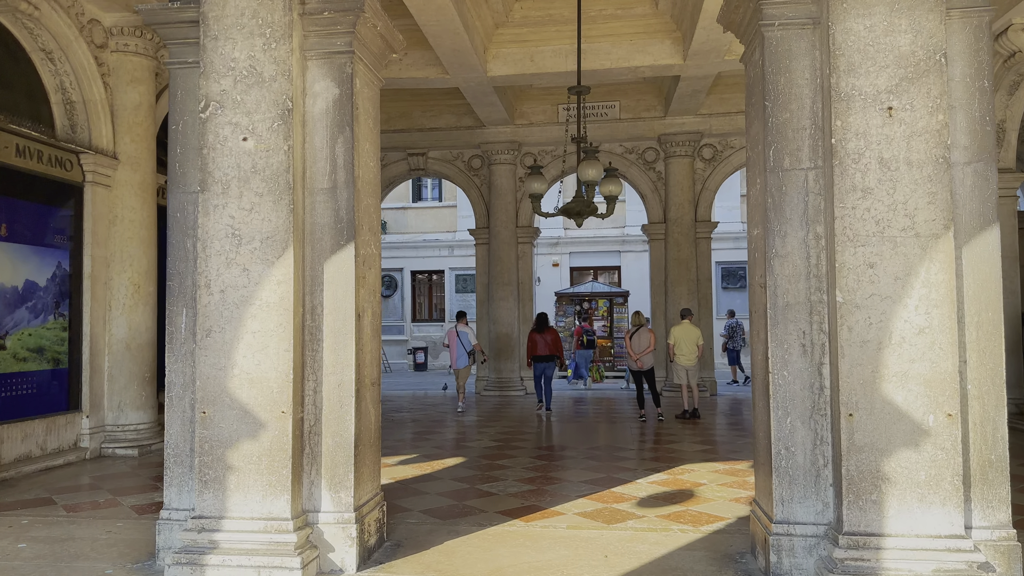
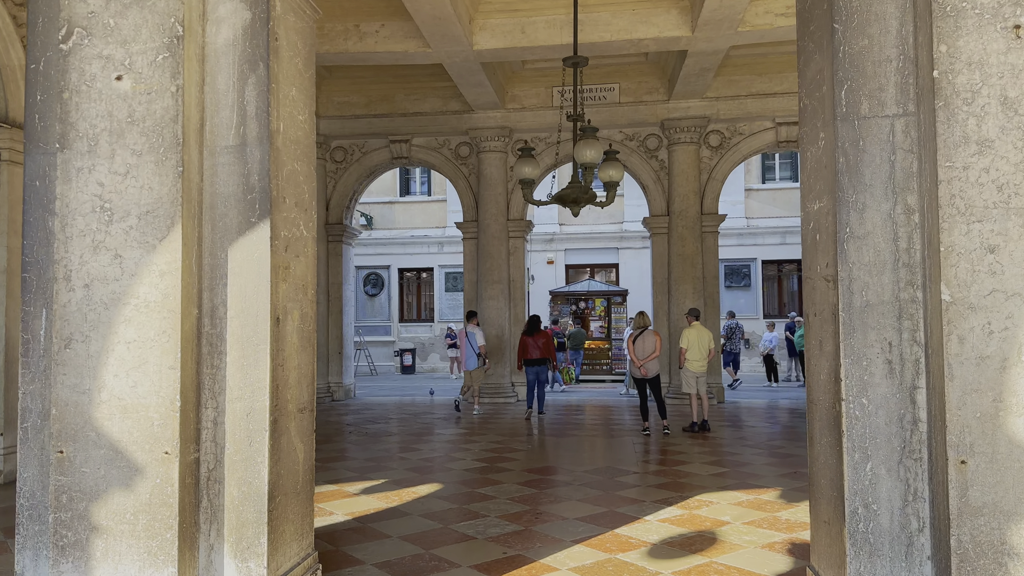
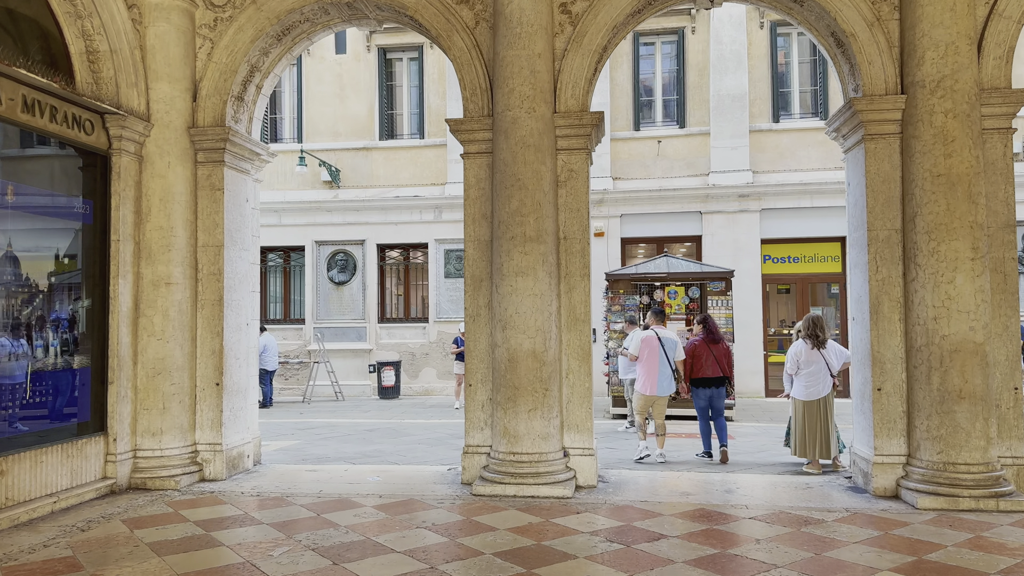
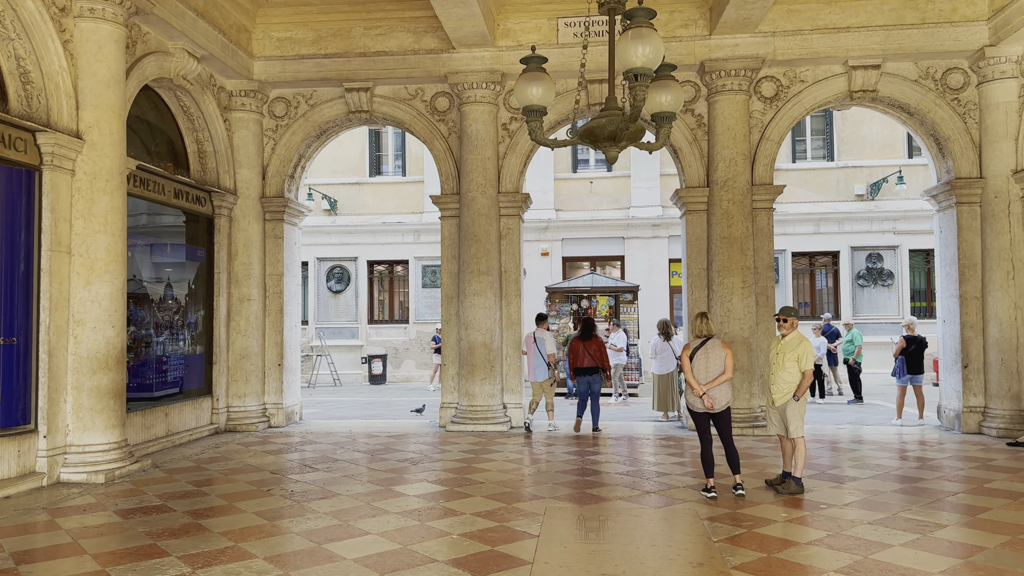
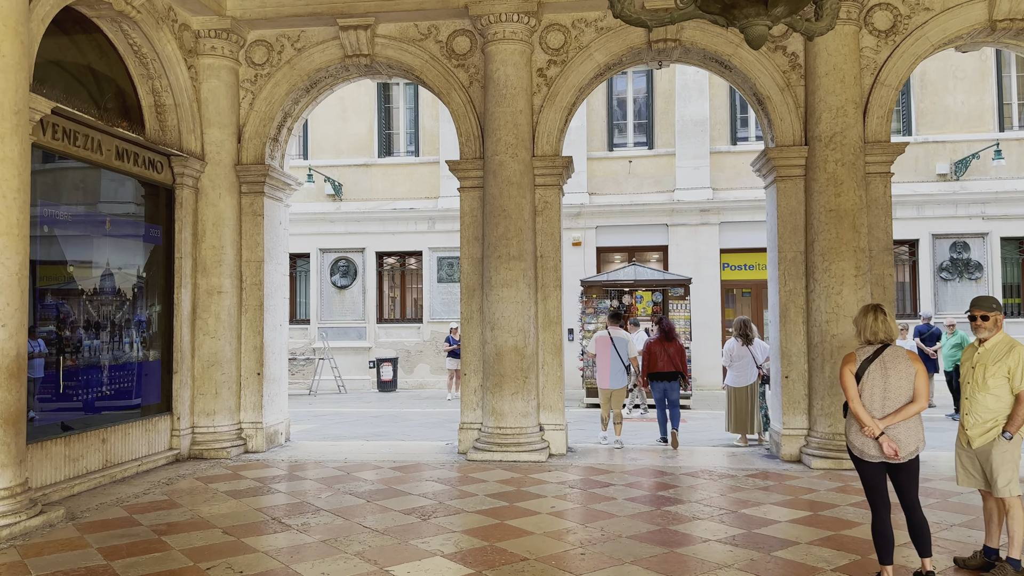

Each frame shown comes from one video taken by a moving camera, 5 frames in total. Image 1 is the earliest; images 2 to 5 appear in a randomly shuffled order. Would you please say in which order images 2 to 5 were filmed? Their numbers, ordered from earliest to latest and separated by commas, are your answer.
2, 4, 5, 3
